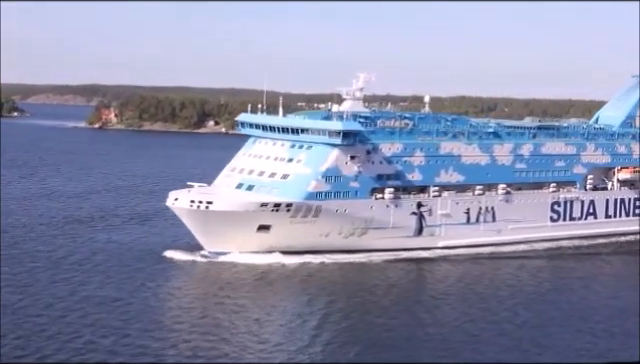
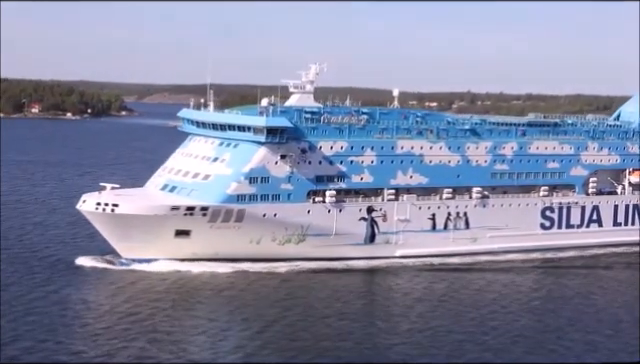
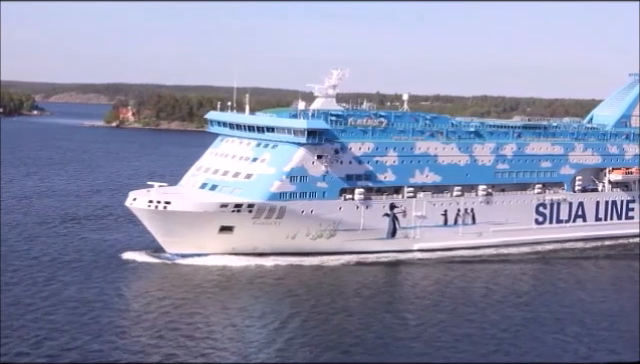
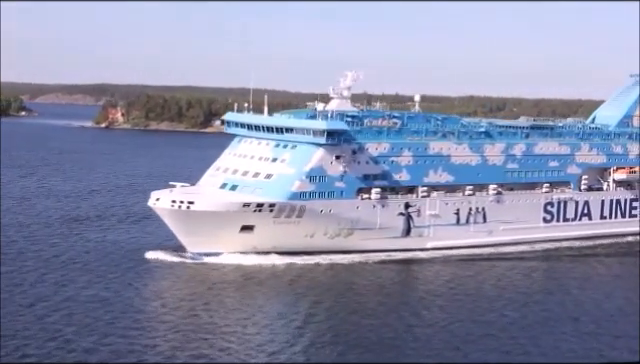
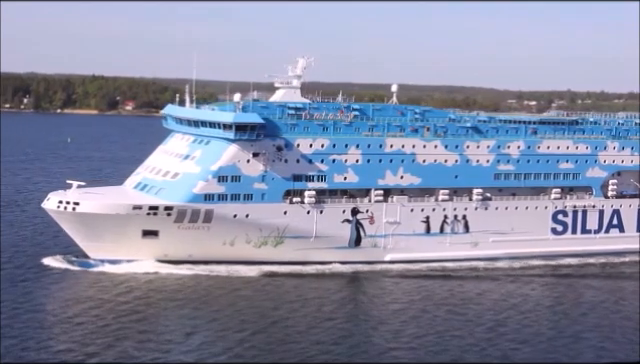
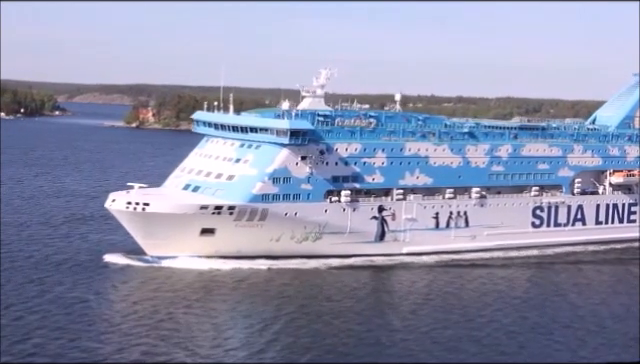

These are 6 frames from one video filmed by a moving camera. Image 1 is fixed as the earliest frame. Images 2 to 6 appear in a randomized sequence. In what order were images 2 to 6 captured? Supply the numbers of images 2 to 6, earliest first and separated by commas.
4, 3, 6, 2, 5
